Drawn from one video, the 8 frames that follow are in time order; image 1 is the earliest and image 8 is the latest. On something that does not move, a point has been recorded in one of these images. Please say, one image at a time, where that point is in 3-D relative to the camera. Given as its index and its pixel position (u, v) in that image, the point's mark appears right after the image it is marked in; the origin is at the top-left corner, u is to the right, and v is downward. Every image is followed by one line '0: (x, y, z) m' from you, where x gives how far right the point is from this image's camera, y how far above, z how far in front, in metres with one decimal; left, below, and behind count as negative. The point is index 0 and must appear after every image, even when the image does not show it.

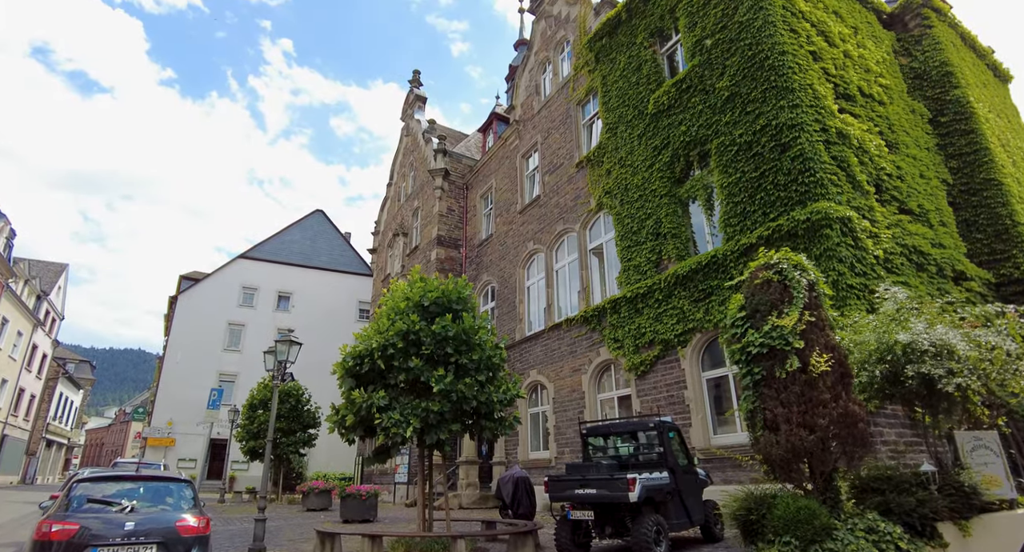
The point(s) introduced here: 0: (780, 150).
0: (+5.2, +2.4, +10.6) m
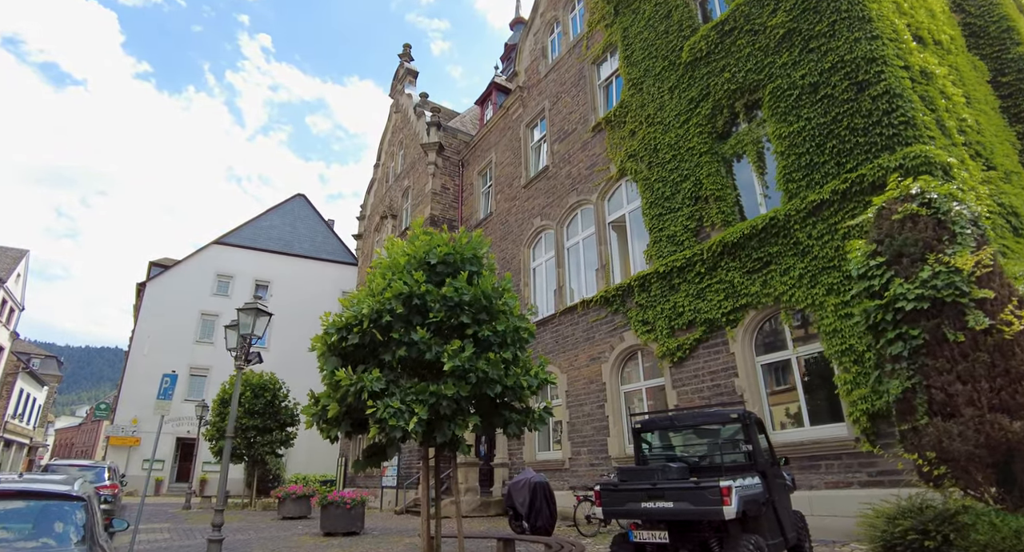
0: (+5.5, +3.0, +8.8) m
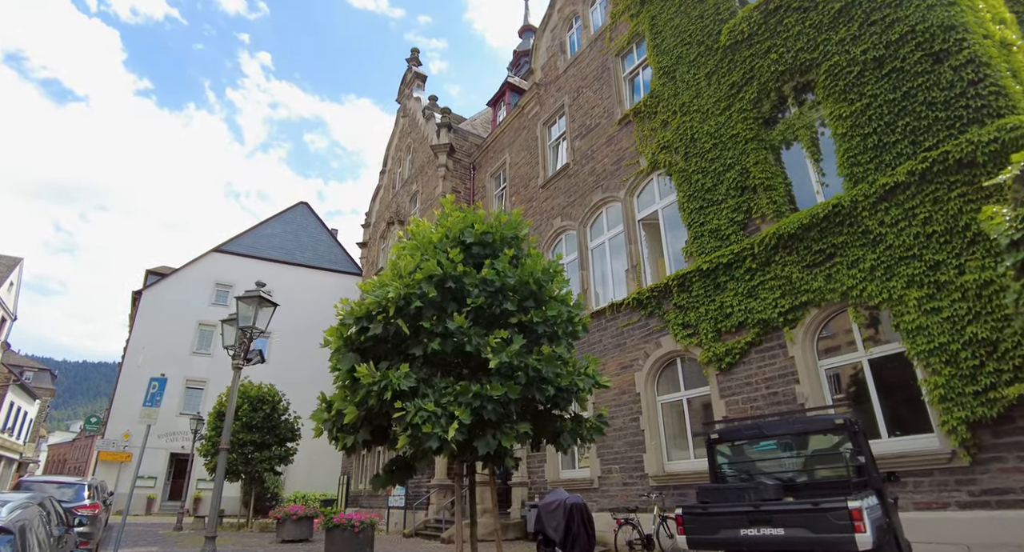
0: (+6.0, +3.1, +7.9) m
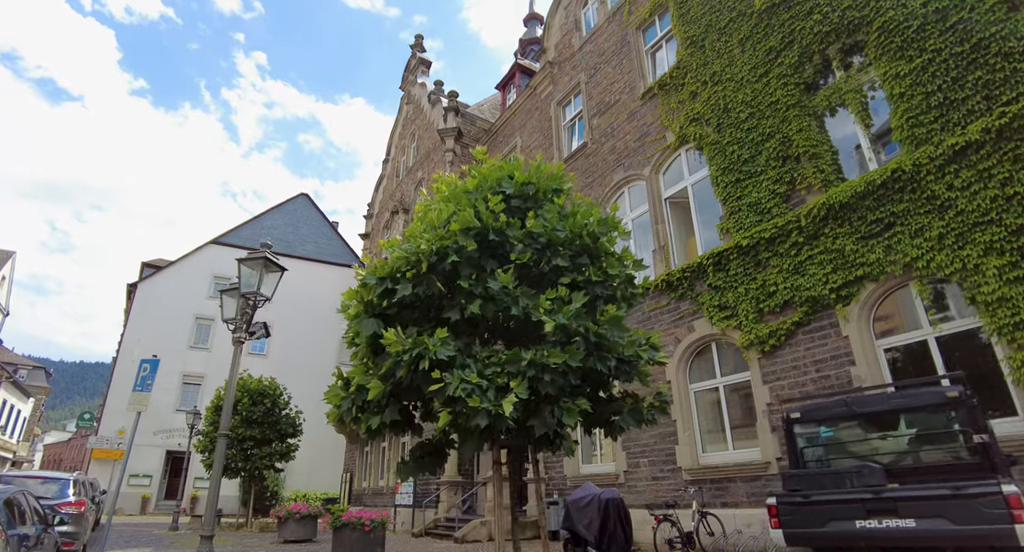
0: (+6.4, +3.5, +7.2) m
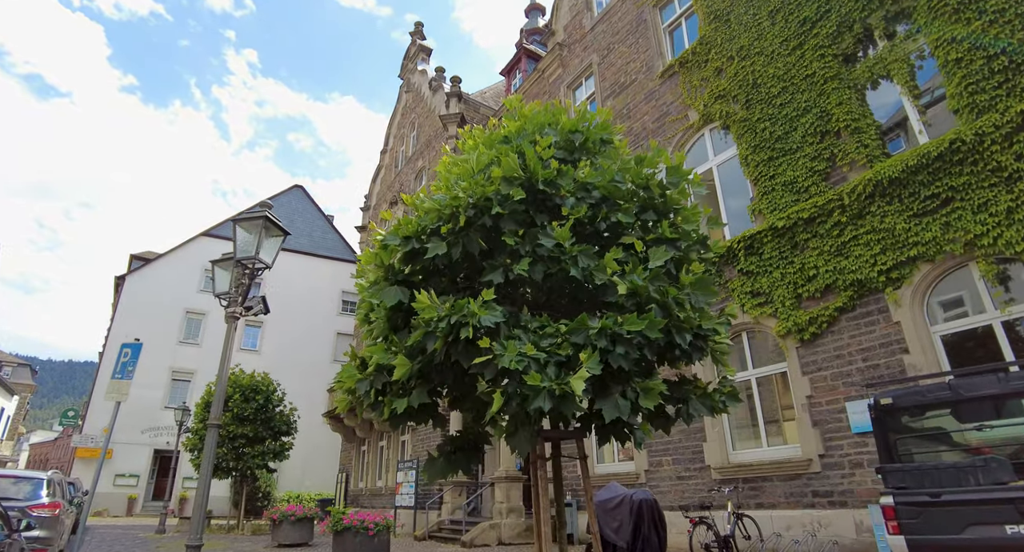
0: (+6.8, +3.7, +6.6) m
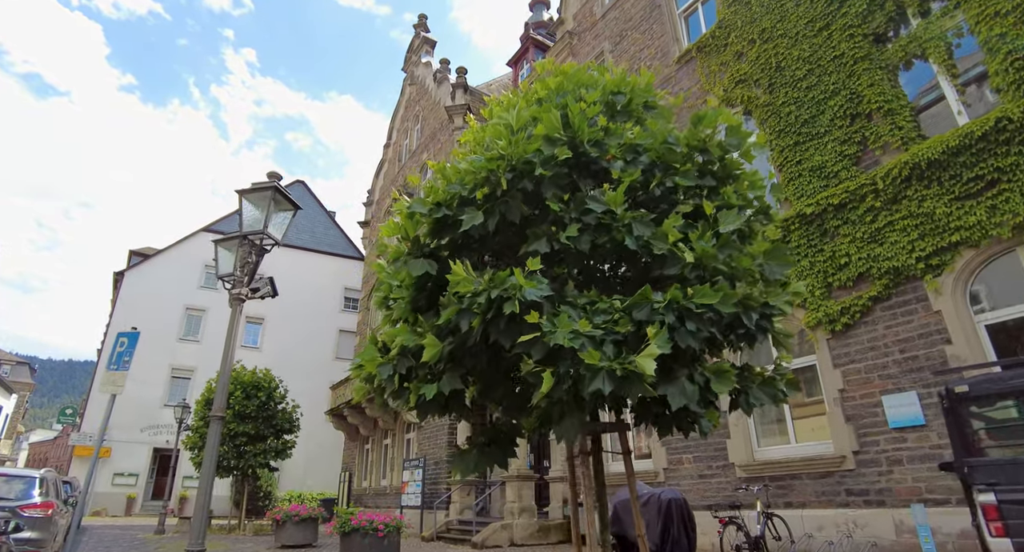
0: (+7.0, +3.9, +6.2) m
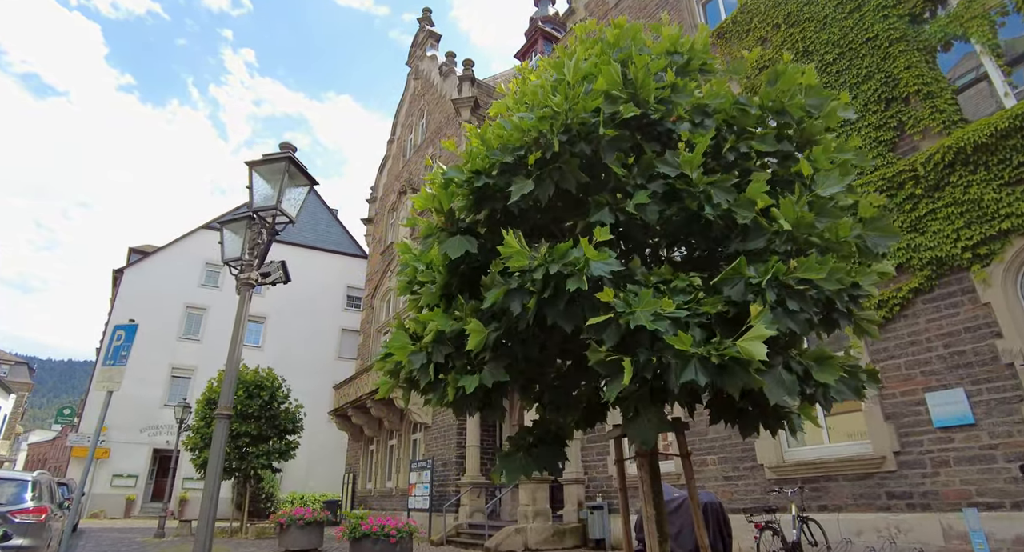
0: (+7.3, +4.0, +5.8) m
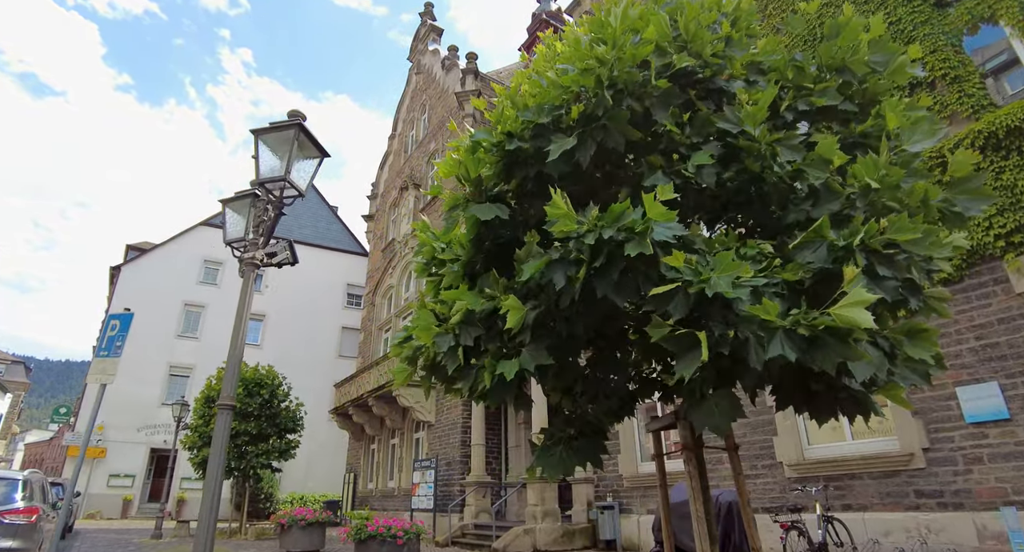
0: (+7.5, +4.1, +5.5) m
